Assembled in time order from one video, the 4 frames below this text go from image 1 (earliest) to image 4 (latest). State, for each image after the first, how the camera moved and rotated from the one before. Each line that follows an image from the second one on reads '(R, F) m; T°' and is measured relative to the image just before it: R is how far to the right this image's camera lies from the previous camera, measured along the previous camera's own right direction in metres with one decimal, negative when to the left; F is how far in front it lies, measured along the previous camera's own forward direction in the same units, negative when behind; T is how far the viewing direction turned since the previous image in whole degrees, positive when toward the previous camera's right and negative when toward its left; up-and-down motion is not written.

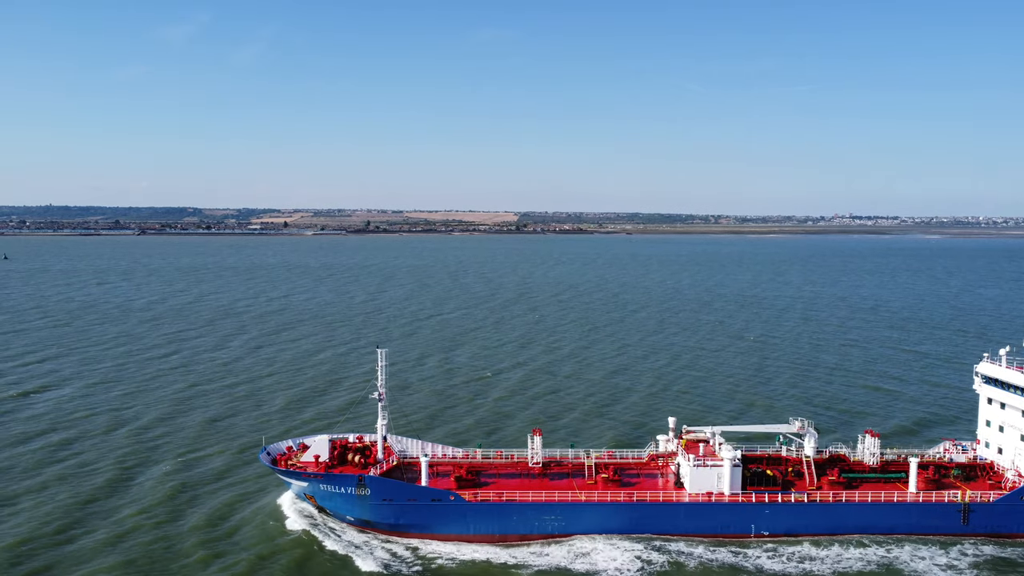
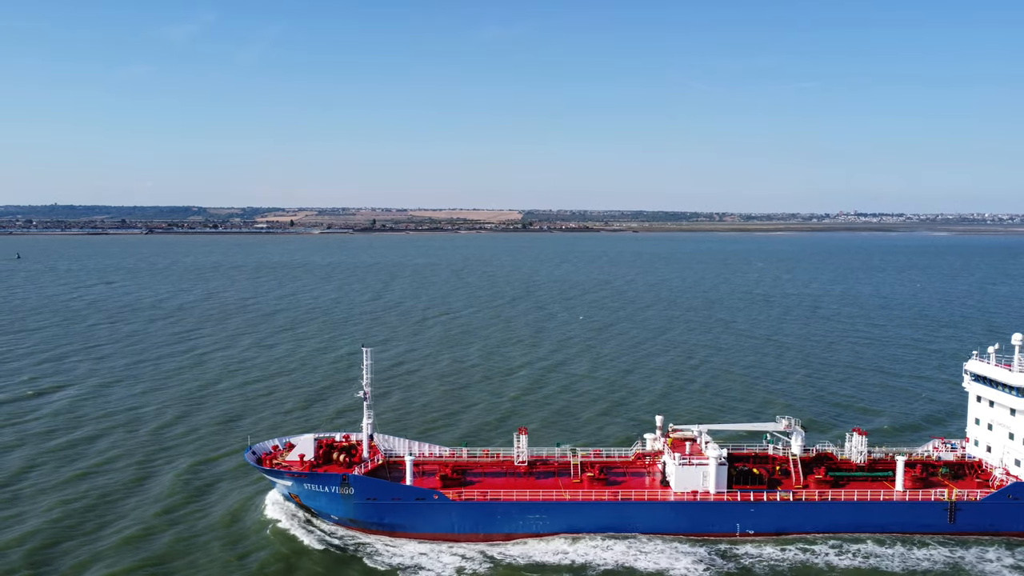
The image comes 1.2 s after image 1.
(+0.5, 0.0) m; 0°
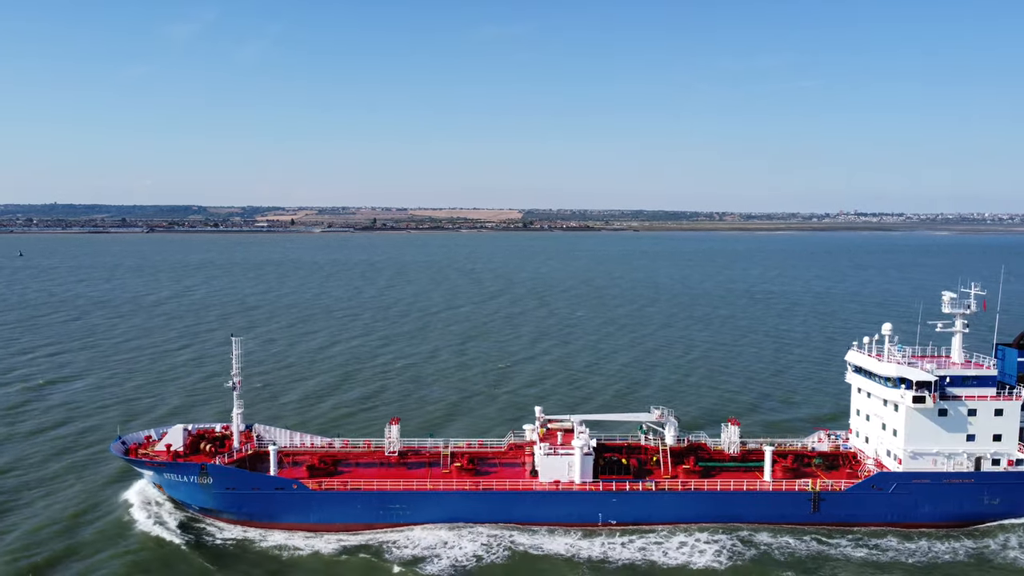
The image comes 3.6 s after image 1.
(+3.3, +0.1) m; 0°
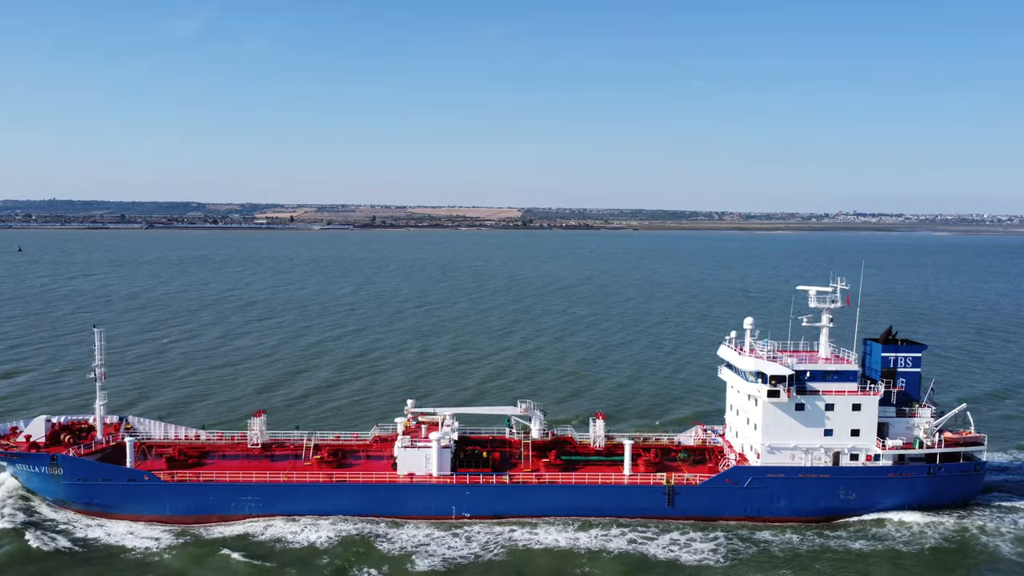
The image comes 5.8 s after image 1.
(+3.4, 0.0) m; 0°
